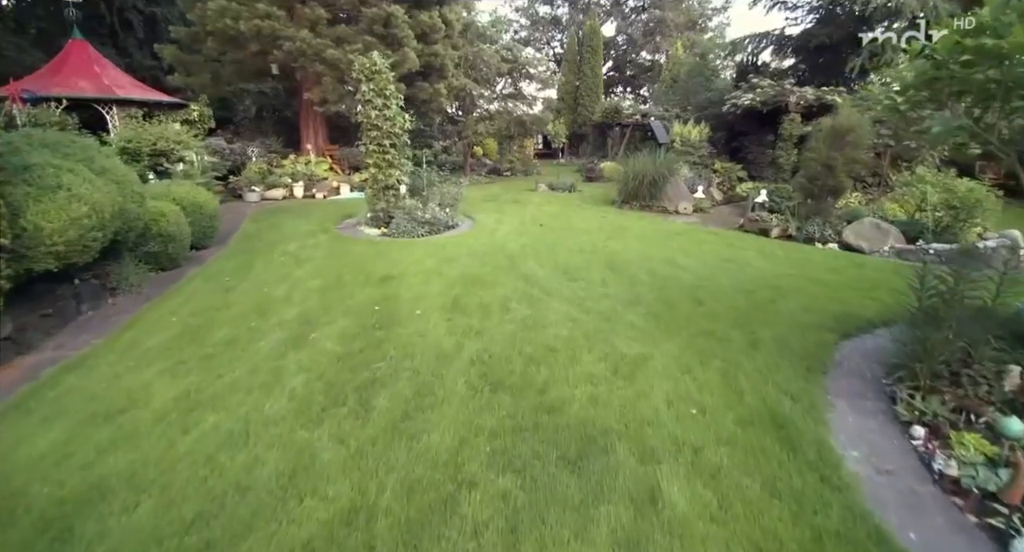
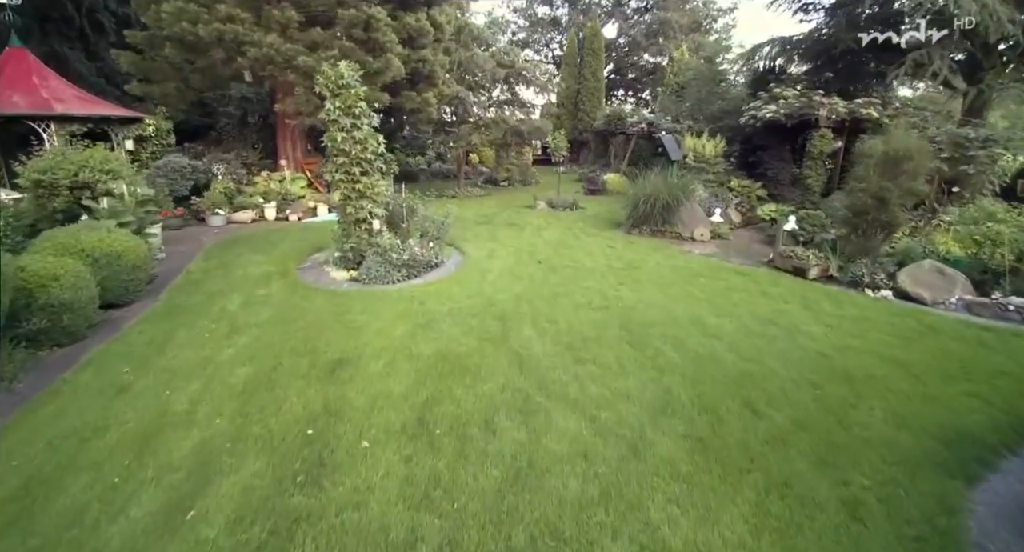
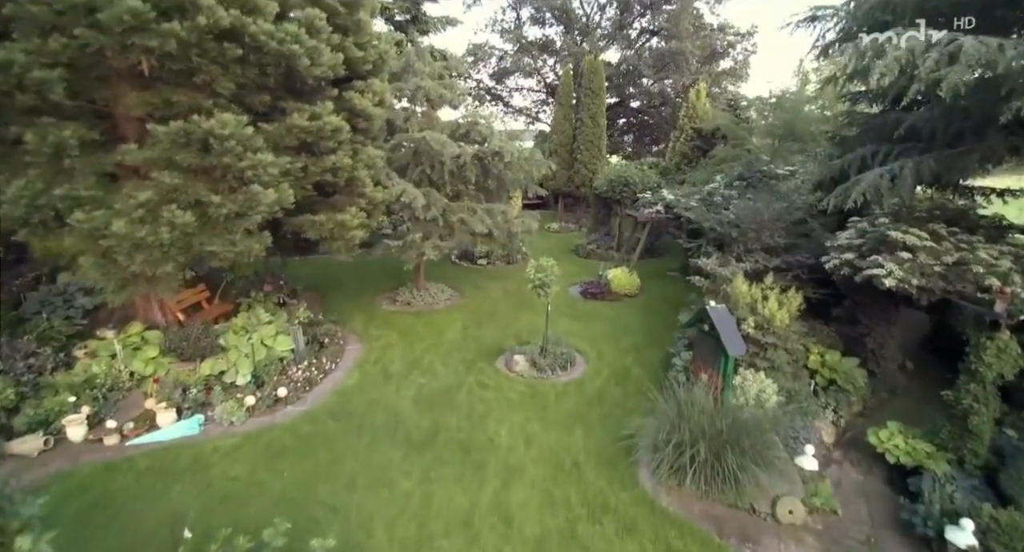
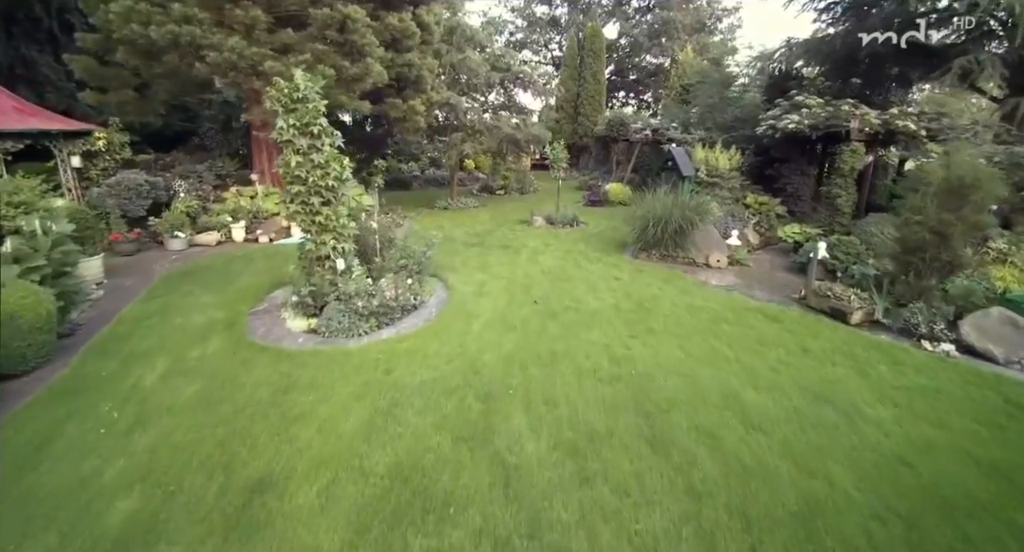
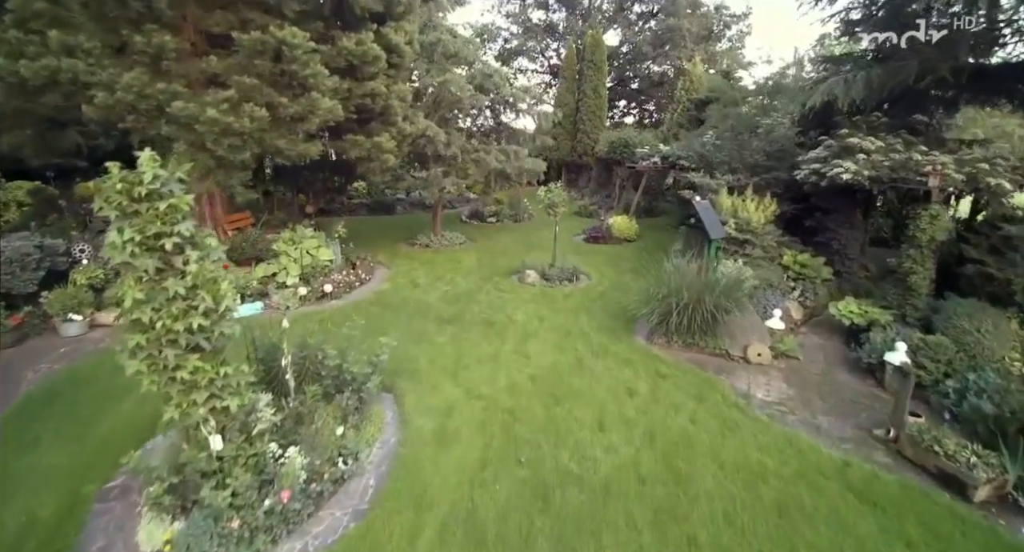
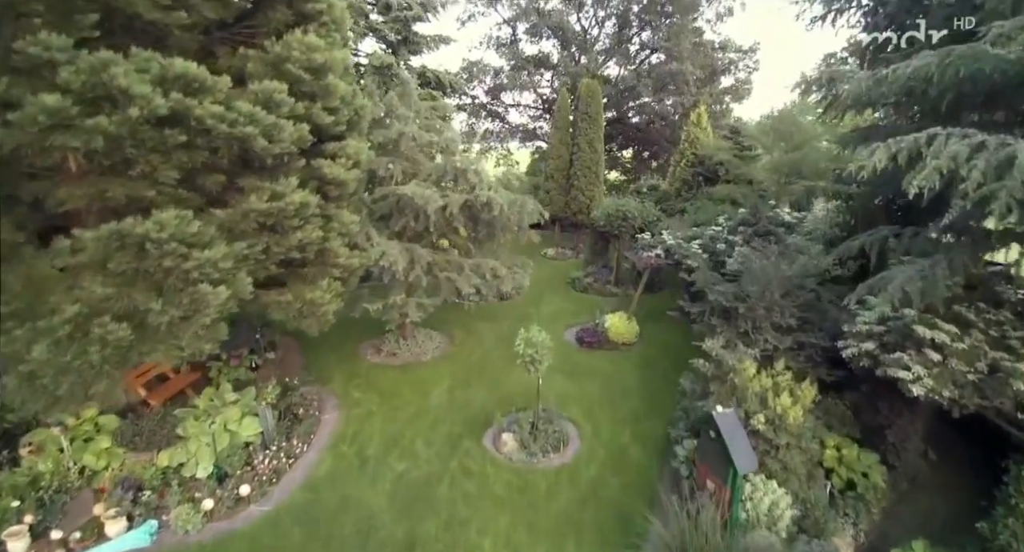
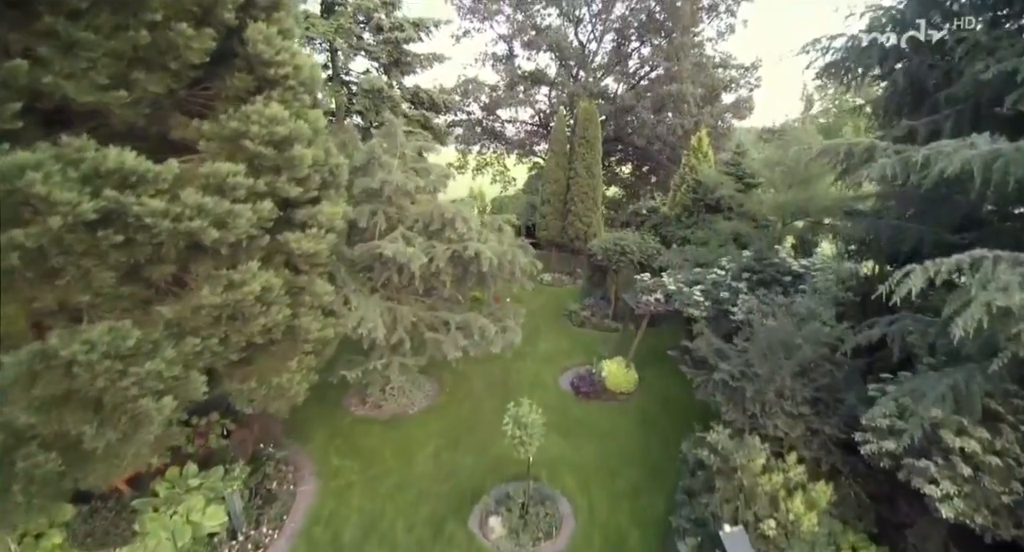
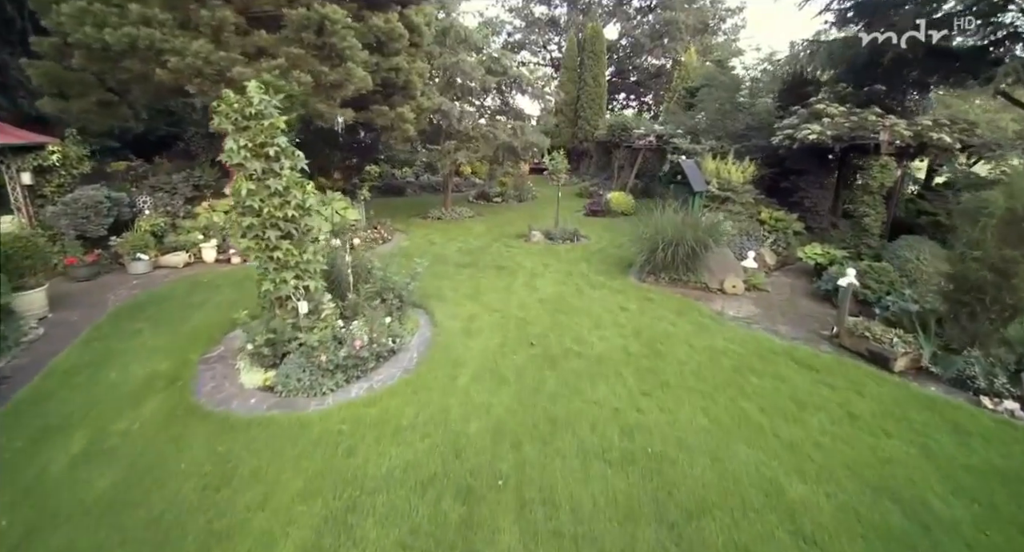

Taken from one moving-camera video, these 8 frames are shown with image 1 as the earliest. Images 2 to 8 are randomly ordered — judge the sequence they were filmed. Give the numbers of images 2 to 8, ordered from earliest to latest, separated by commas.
2, 4, 8, 5, 3, 6, 7
